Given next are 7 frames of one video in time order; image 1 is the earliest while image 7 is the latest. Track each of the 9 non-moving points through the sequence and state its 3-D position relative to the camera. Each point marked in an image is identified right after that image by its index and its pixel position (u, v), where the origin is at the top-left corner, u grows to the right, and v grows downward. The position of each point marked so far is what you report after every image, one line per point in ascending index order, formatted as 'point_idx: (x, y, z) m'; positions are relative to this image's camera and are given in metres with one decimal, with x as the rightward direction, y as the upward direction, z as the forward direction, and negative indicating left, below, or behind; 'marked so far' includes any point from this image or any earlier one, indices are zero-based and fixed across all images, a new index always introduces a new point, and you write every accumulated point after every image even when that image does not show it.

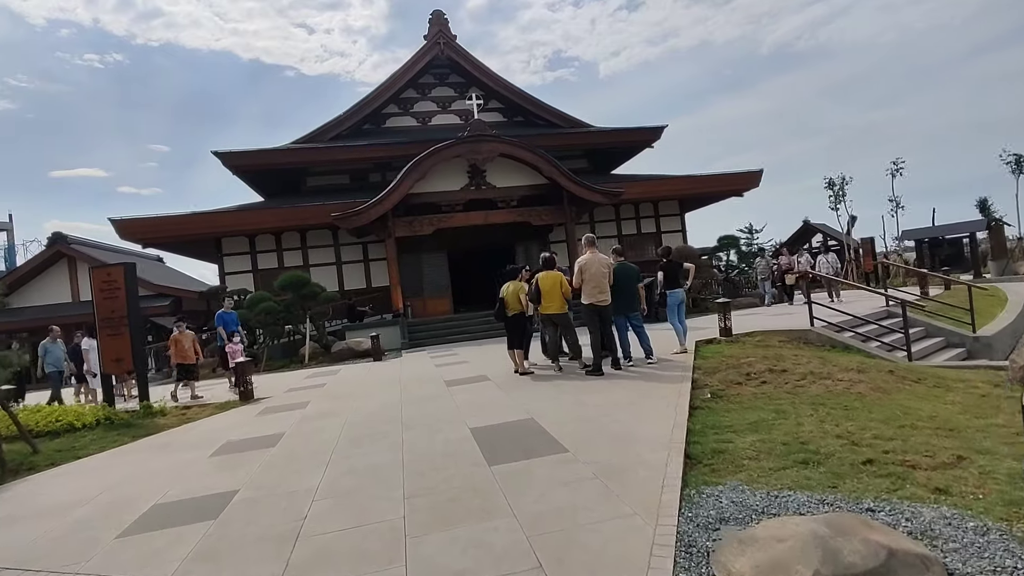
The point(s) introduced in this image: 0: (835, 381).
0: (+3.5, -1.0, +6.3) m
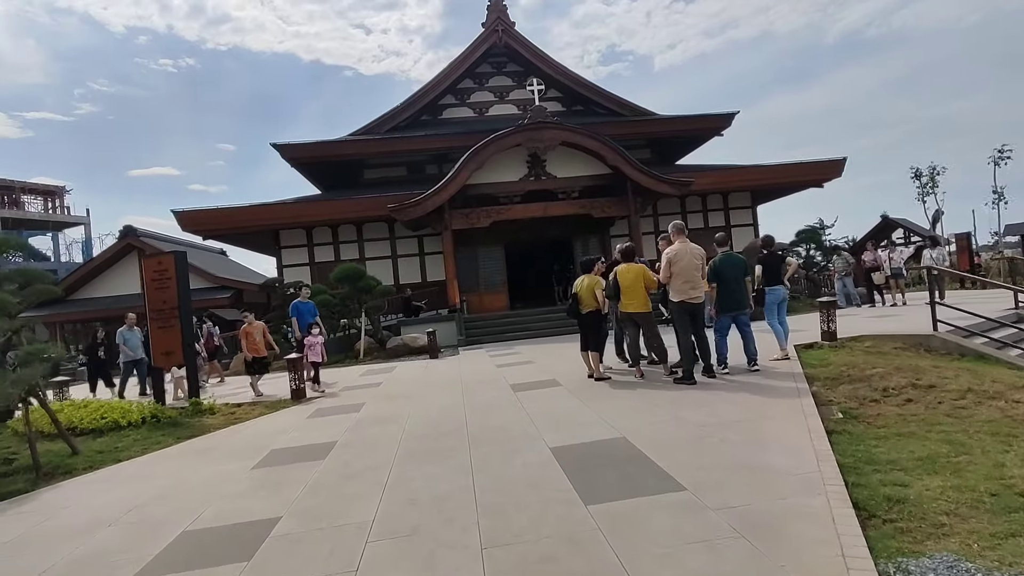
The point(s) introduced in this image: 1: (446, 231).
0: (+4.3, -1.0, +5.0) m
1: (-2.2, +1.9, +19.4) m
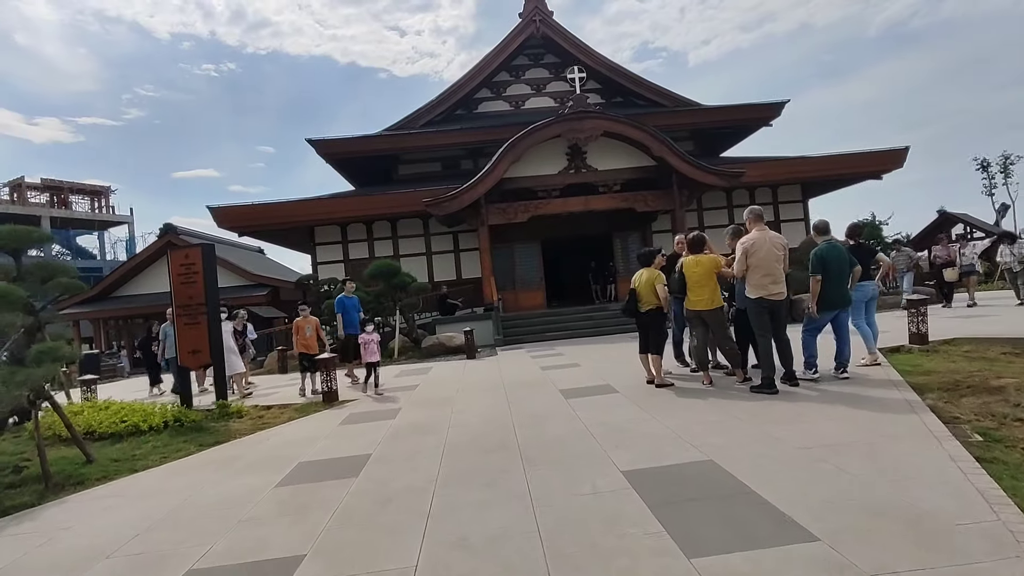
0: (+4.8, -1.0, +4.0) m
1: (-1.0, +2.0, +18.7) m
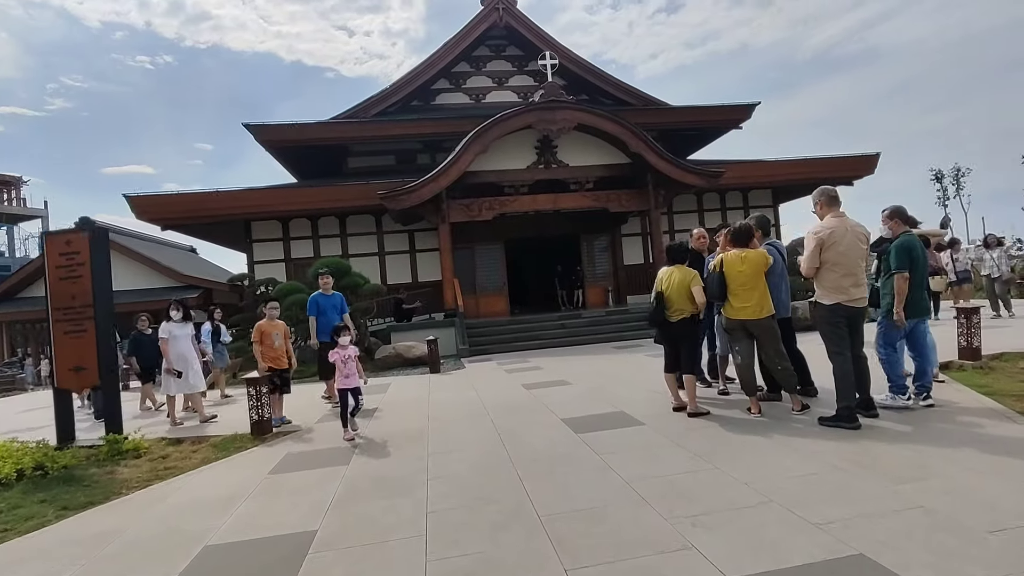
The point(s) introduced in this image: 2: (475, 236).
0: (+5.0, -1.0, +2.8) m
1: (-2.0, +1.9, +17.0) m
2: (-1.2, +1.7, +19.2) m
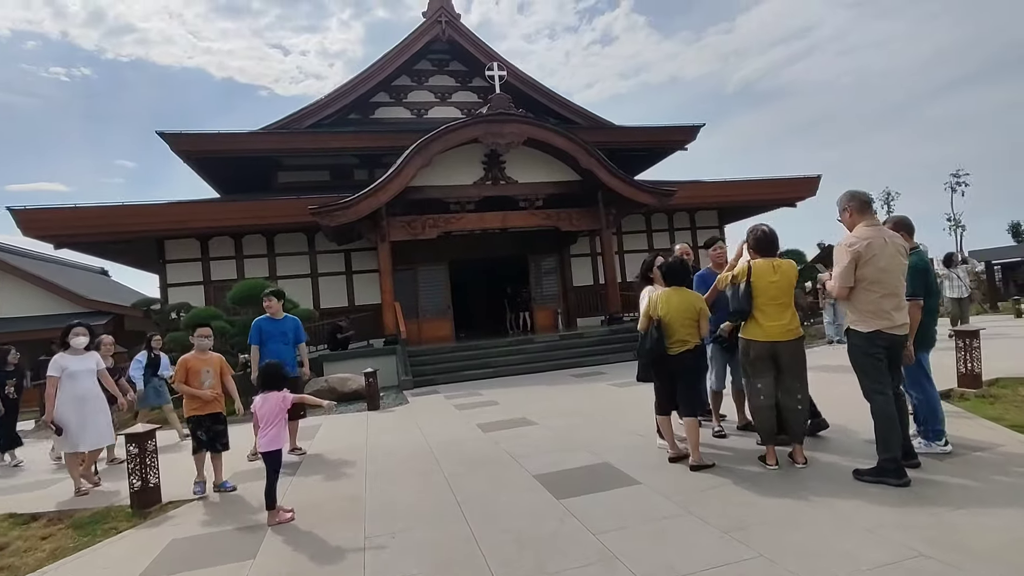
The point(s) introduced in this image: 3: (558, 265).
0: (+4.9, -1.1, +2.1) m
1: (-3.5, +1.2, +15.7) m
2: (-2.9, +1.0, +18.0) m
3: (+1.6, +0.8, +19.3) m
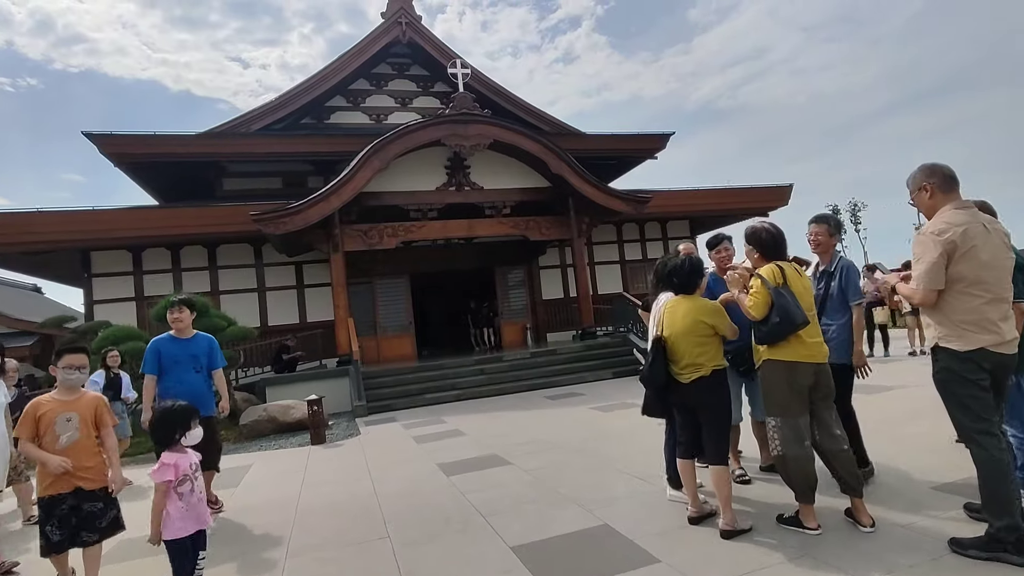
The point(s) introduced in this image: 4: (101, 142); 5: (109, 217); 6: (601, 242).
0: (+4.9, -1.0, +1.2) m
1: (-4.4, +0.8, +14.3) m
2: (-3.9, +0.6, +16.6) m
3: (+0.5, +0.3, +18.2) m
4: (-12.2, +4.4, +17.2) m
5: (-10.1, +1.8, +14.4) m
6: (+3.1, +1.6, +19.7) m
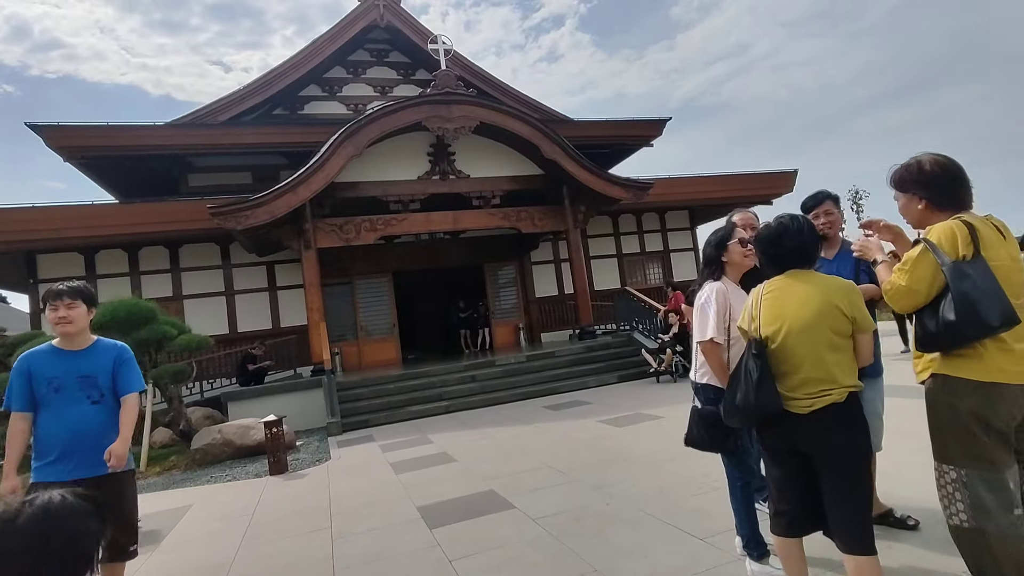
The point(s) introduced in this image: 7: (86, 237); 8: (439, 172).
0: (+5.0, -0.8, 0.0) m
1: (-4.6, +0.8, +12.9) m
2: (-4.2, +0.5, +15.2) m
3: (+0.2, +0.4, +16.9) m
4: (-12.5, +4.2, +15.7) m
5: (-10.3, +1.7, +12.9) m
6: (+2.7, +1.7, +18.4) m
7: (-9.7, +1.2, +13.2) m
8: (-1.7, +2.8, +13.8) m
